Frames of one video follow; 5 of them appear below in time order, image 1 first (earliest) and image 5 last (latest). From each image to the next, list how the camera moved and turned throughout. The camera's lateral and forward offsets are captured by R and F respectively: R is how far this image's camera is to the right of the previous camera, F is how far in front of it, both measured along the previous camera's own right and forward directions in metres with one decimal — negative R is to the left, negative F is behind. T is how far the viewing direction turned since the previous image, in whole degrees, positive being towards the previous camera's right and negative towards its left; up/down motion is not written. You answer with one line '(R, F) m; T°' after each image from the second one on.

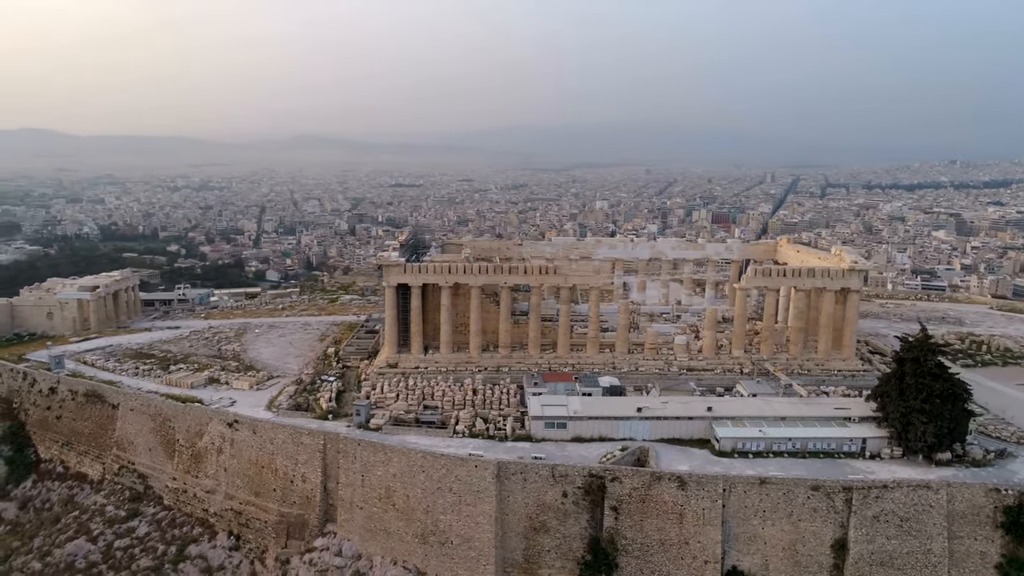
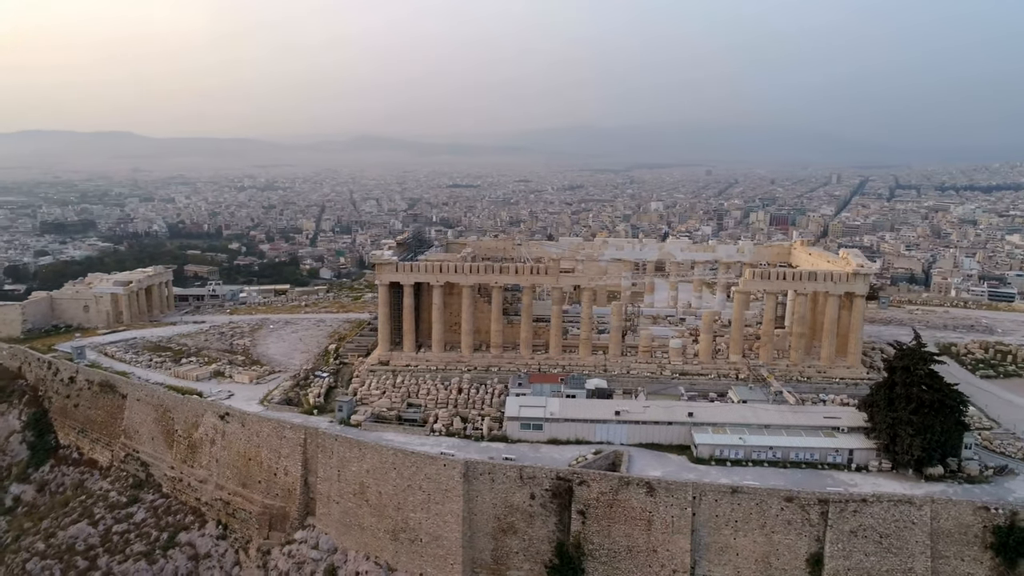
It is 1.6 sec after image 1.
(+2.2, +0.2) m; -5°
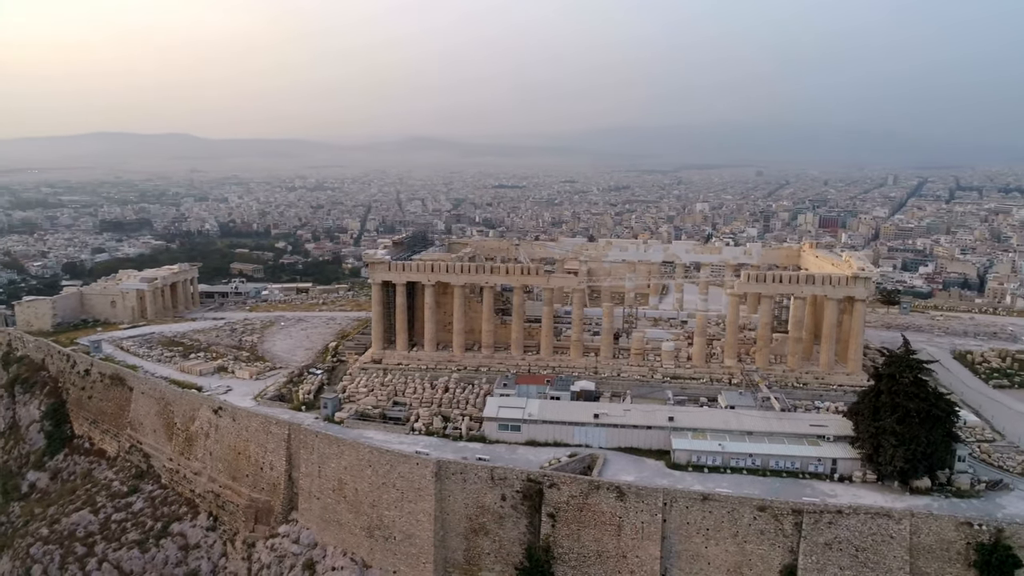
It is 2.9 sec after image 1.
(+1.8, +0.1) m; -4°
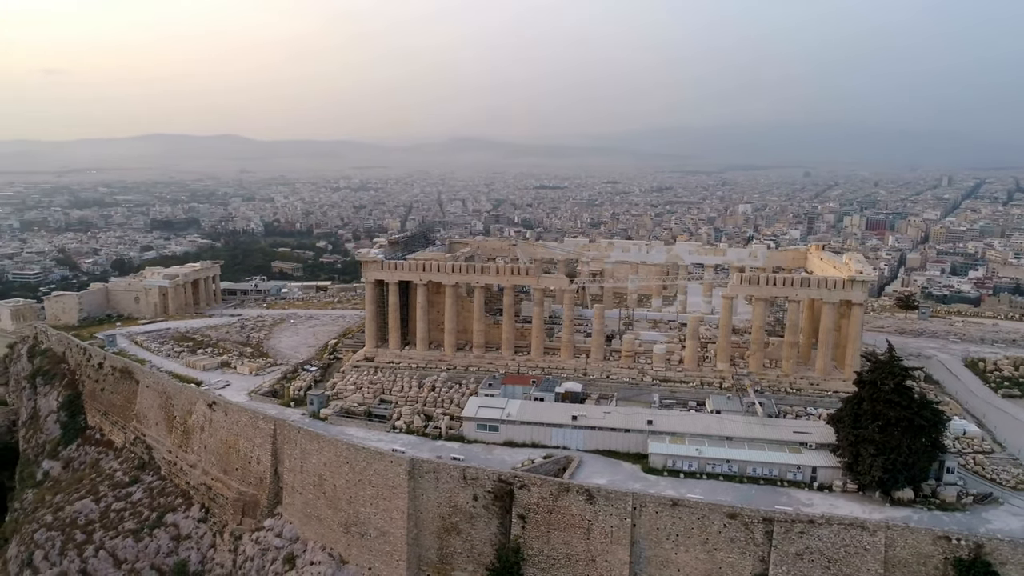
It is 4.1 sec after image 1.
(+1.7, +0.1) m; -3°
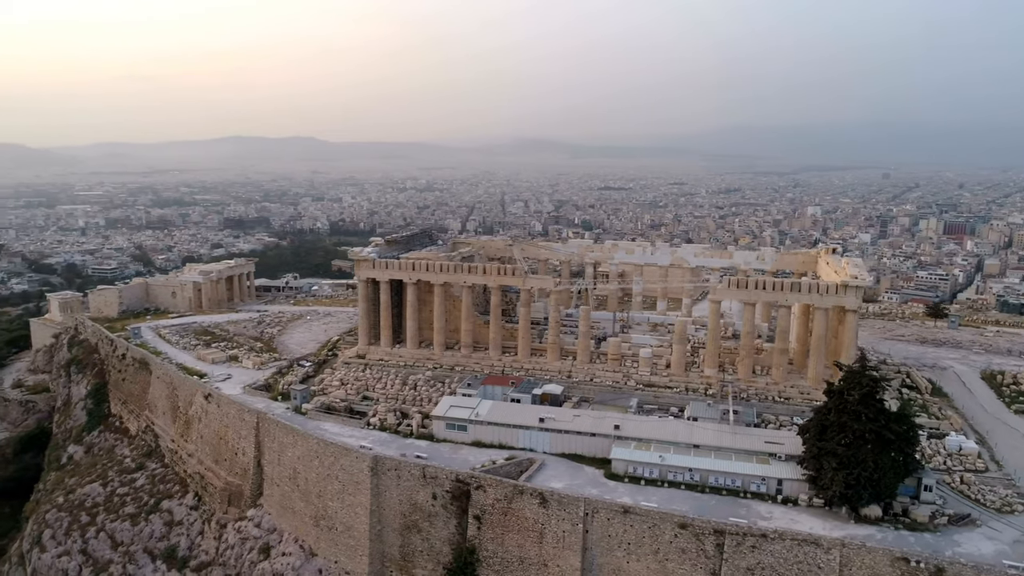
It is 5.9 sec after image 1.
(+2.5, +0.2) m; -5°
